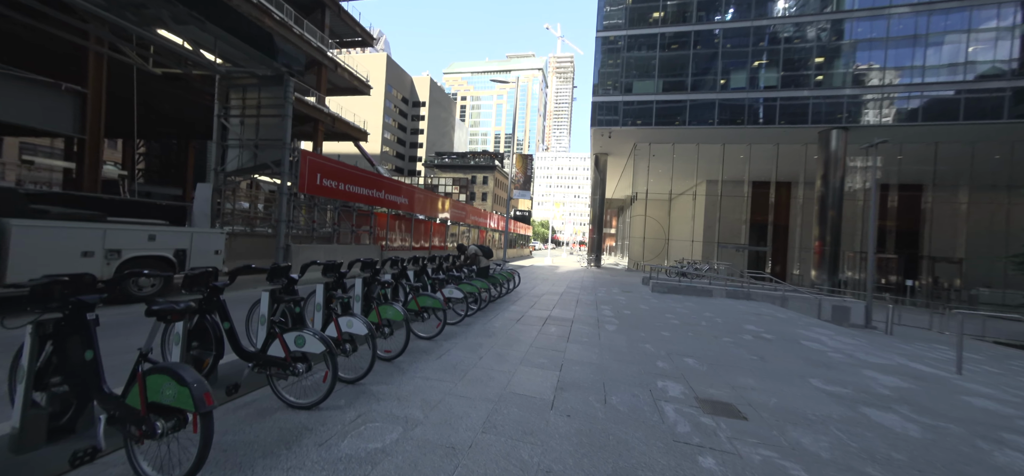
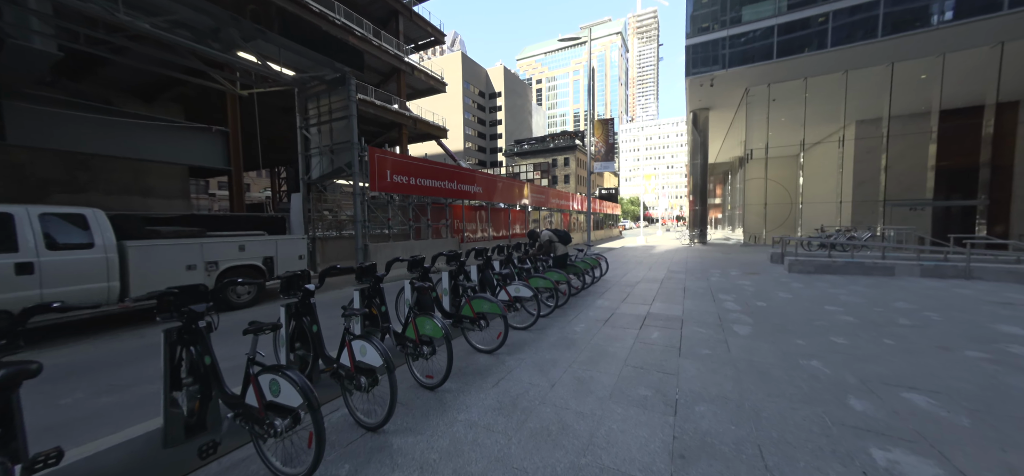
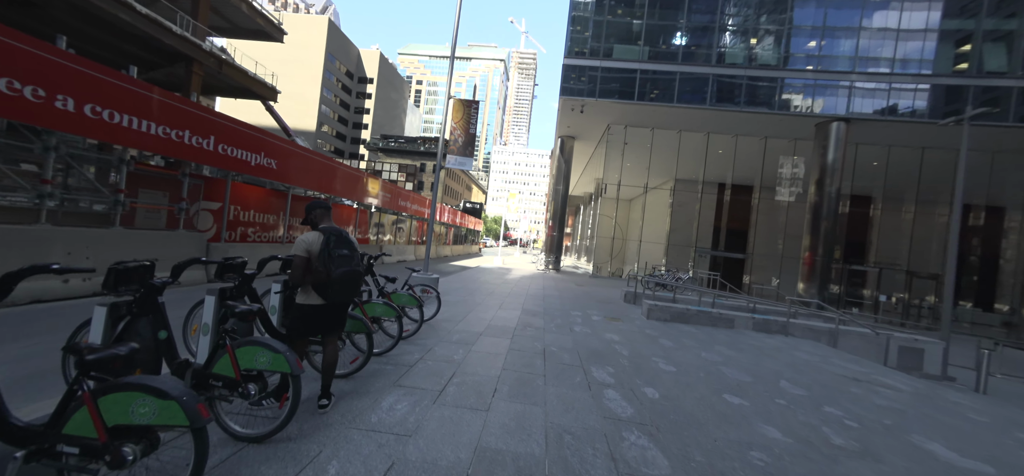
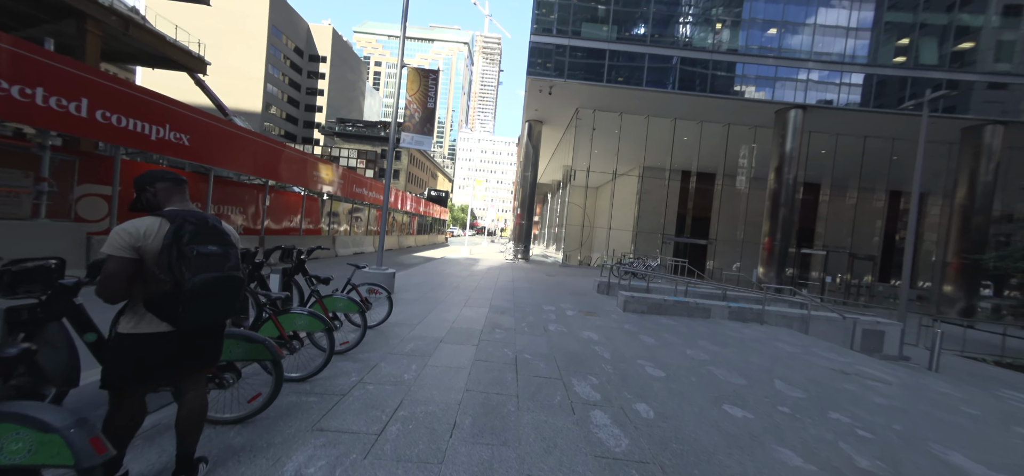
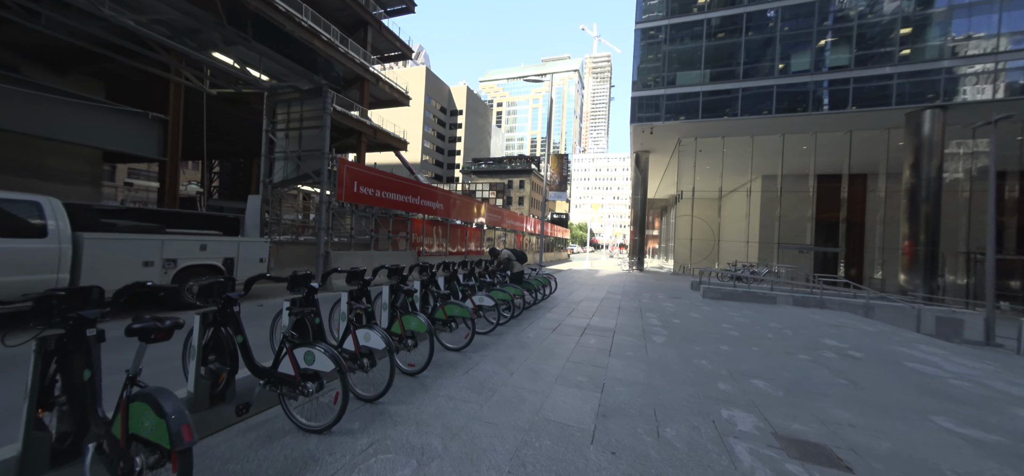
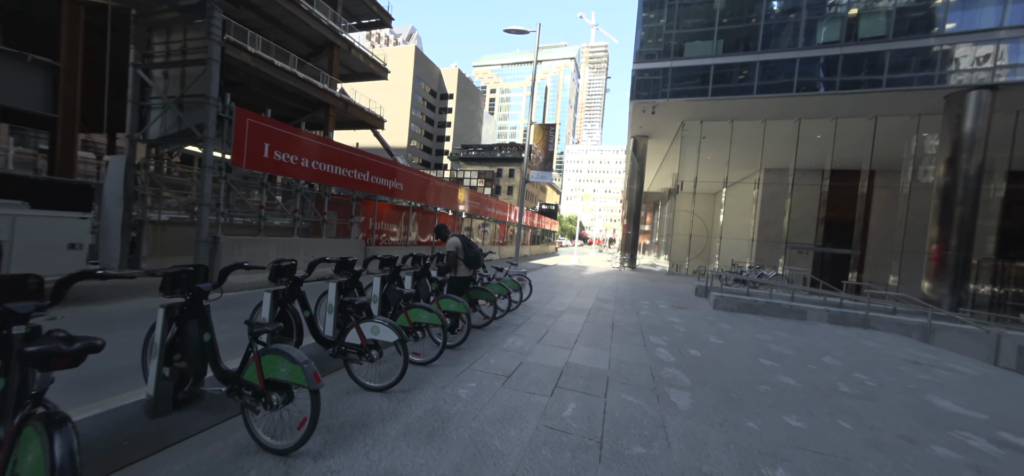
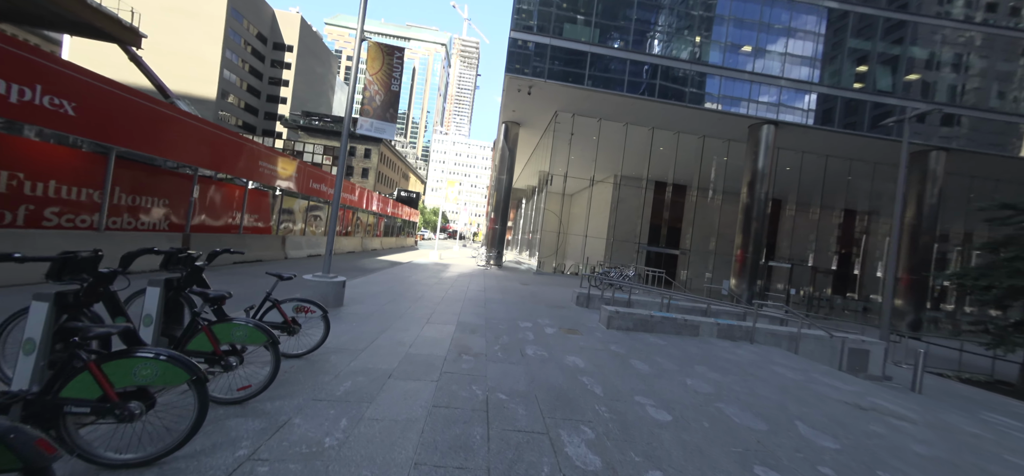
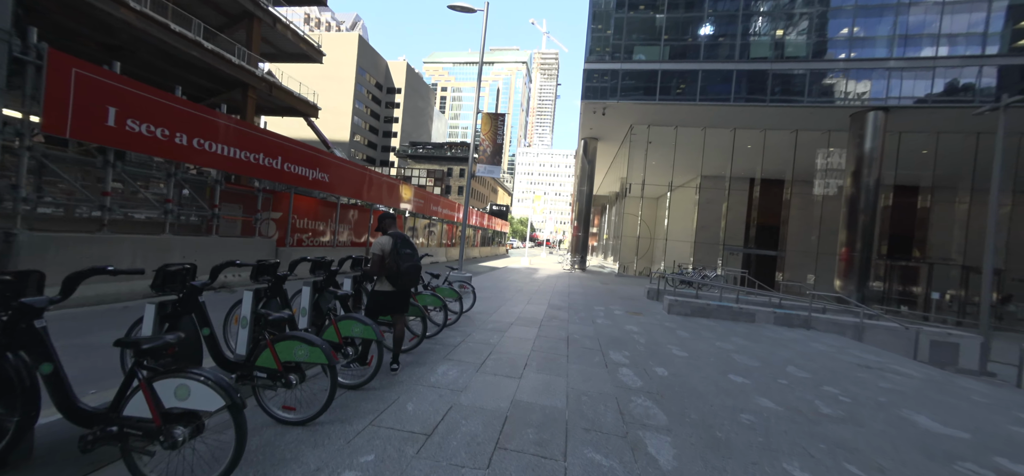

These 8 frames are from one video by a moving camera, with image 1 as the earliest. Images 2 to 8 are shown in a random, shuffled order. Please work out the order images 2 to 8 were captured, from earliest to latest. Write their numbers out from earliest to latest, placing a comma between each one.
5, 2, 6, 8, 3, 4, 7
